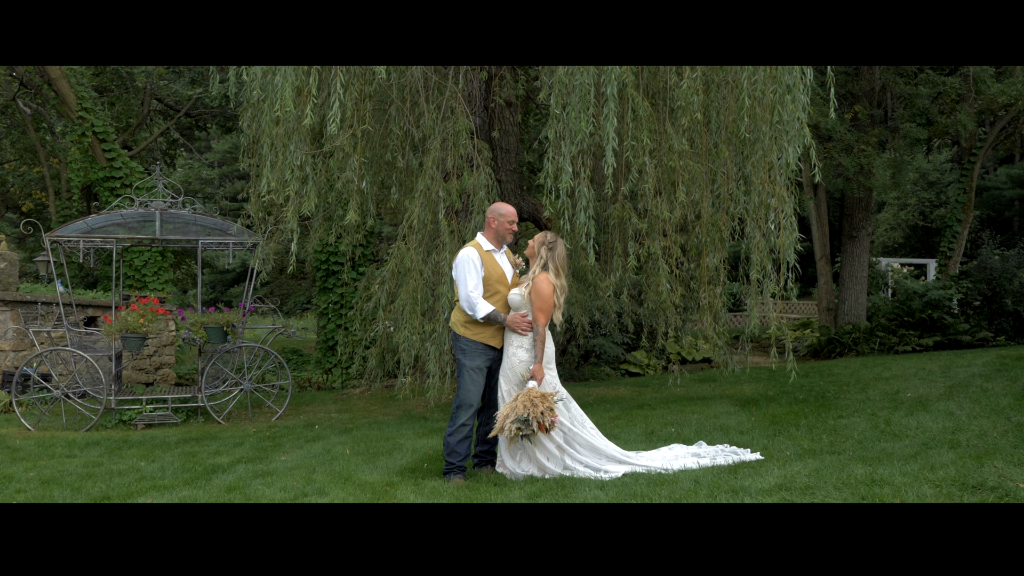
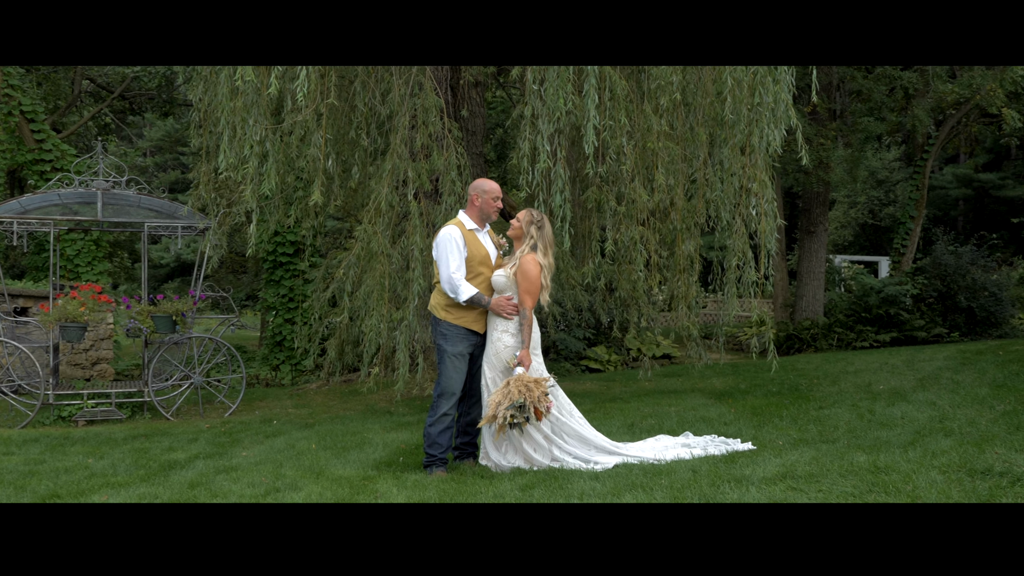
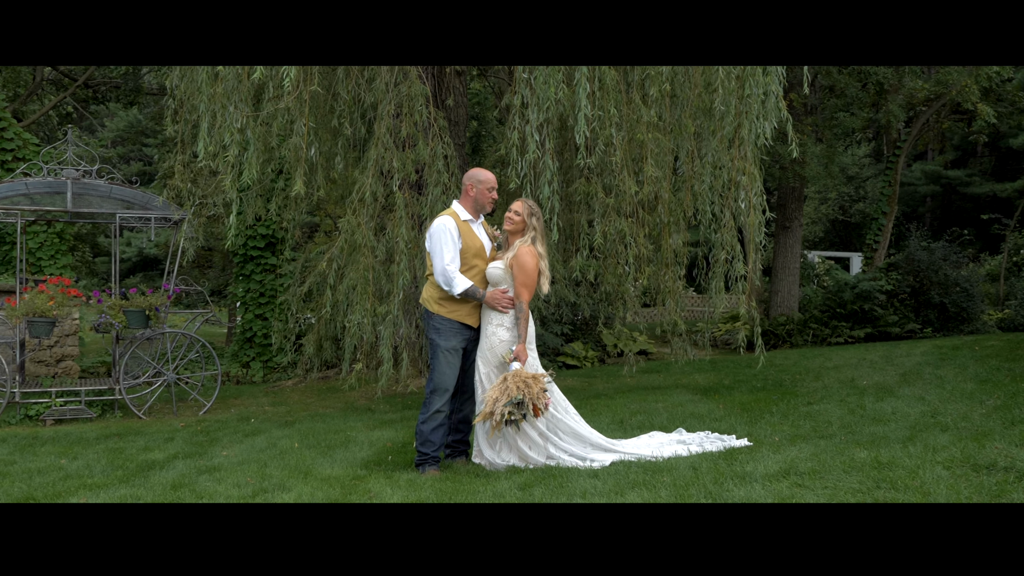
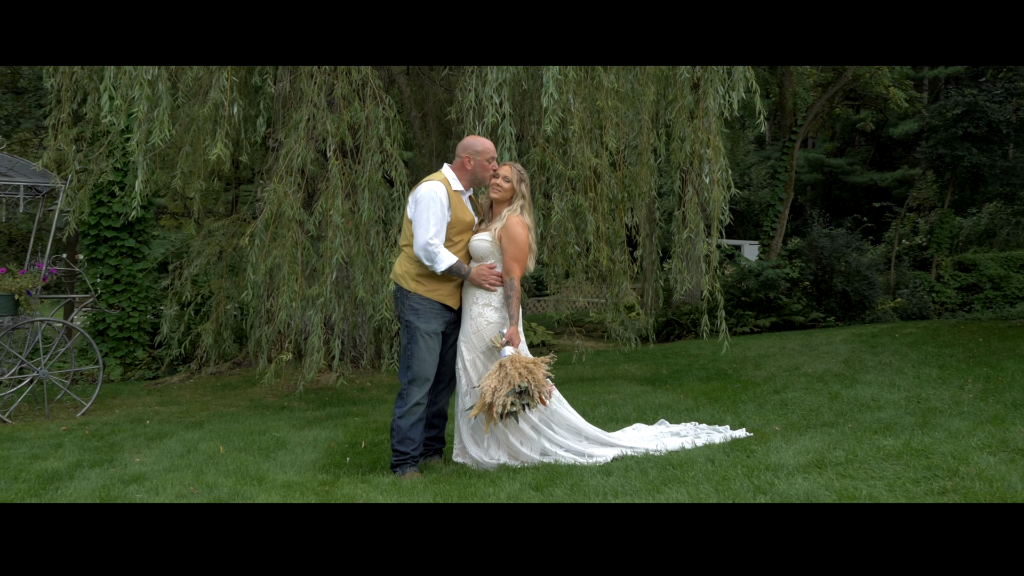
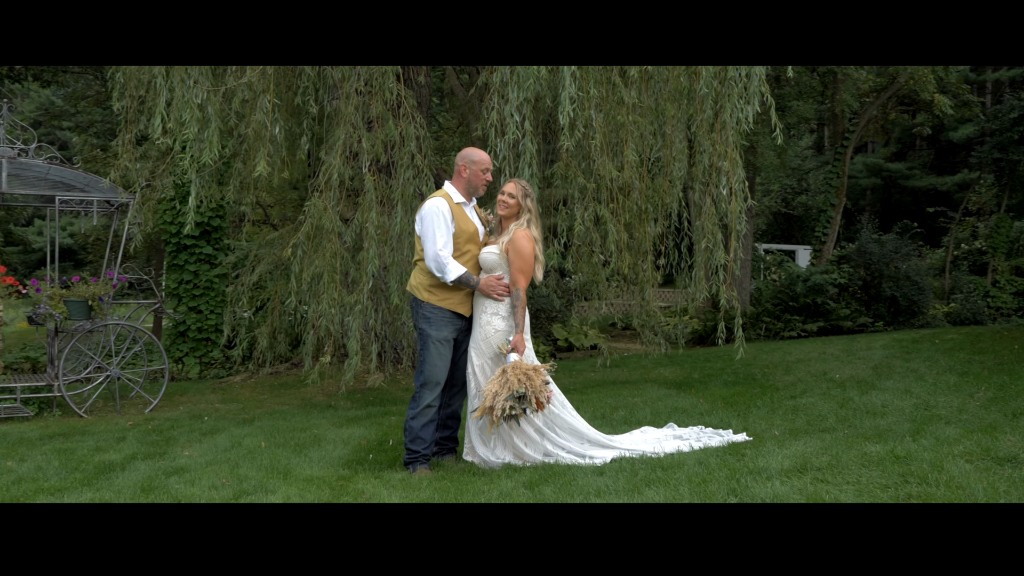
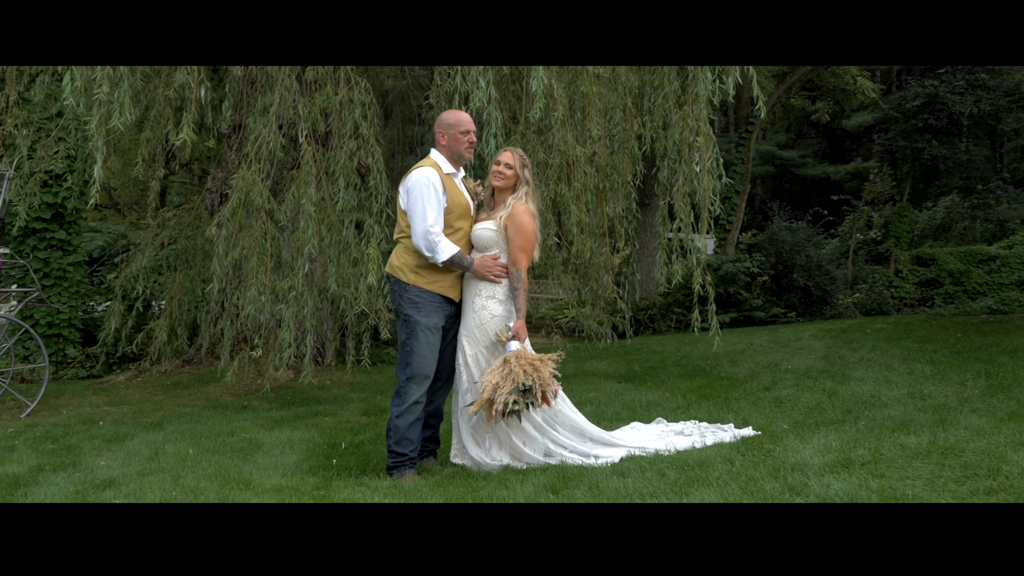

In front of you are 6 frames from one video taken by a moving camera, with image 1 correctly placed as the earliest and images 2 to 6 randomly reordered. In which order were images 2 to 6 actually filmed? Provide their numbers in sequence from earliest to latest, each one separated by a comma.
2, 3, 5, 4, 6
